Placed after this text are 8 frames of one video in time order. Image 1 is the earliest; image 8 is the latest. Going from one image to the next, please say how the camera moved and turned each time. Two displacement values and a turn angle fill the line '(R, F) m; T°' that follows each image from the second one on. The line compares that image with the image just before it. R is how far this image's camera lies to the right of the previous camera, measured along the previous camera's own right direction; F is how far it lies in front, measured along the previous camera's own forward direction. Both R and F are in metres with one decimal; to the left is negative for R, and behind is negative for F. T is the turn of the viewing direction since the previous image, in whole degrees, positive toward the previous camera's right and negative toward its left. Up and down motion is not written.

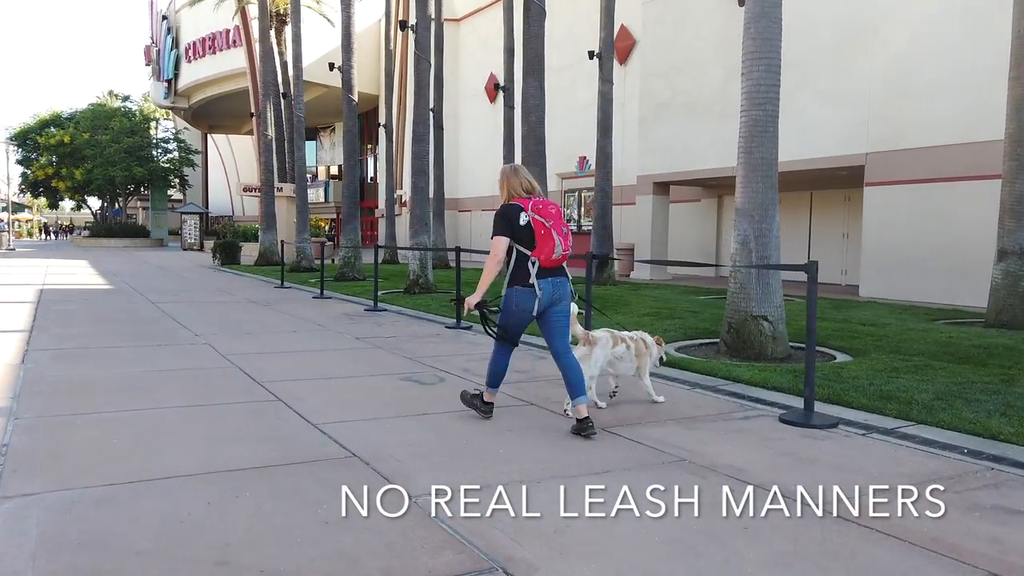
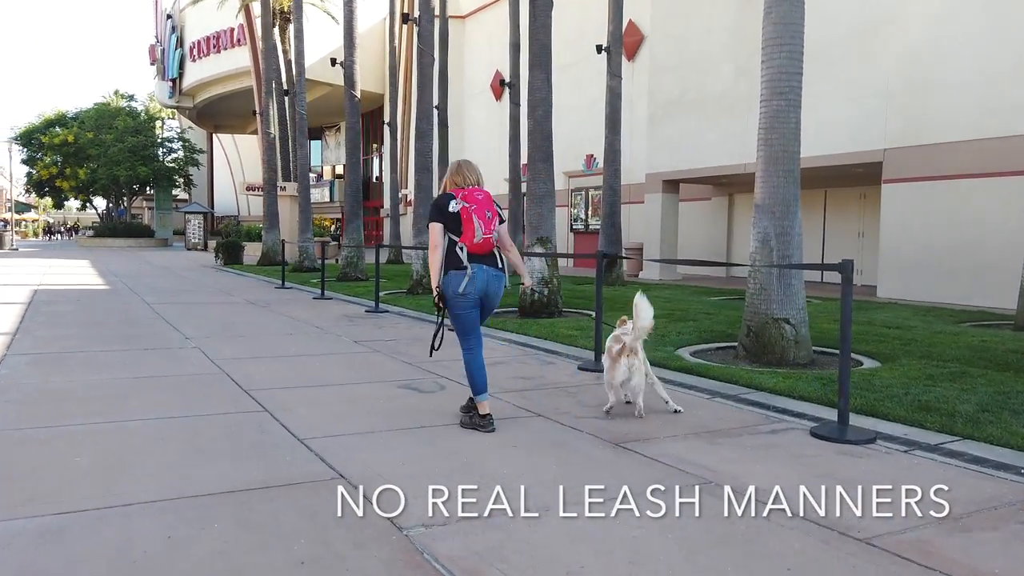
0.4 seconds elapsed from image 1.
(0.0, +0.5) m; 0°
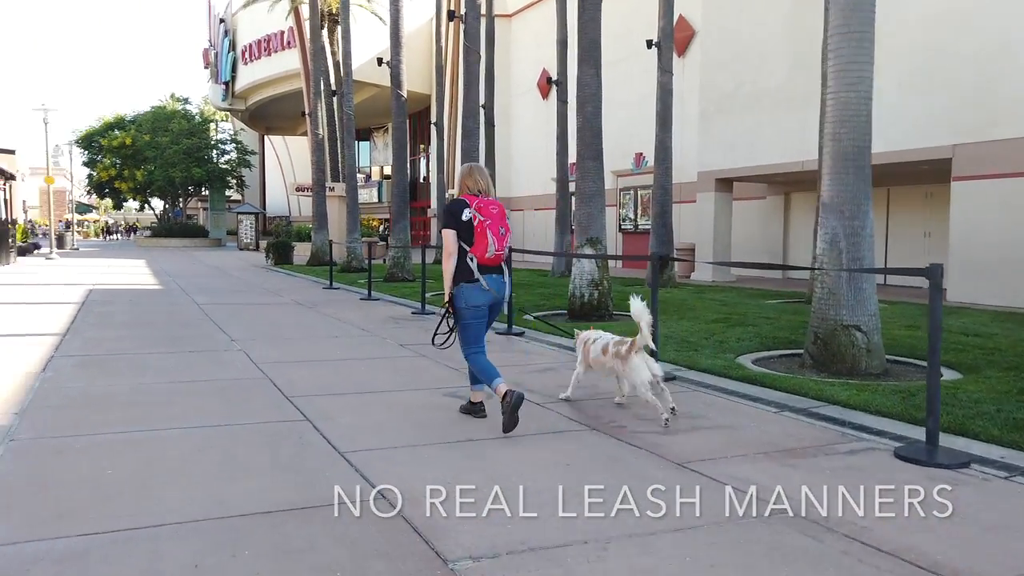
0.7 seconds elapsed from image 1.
(-0.1, +0.4) m; -3°
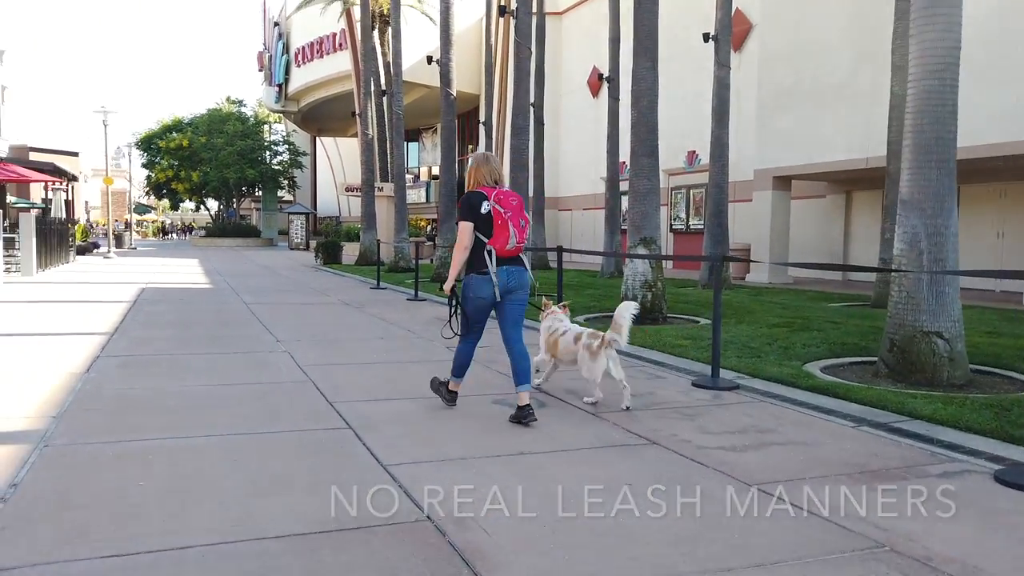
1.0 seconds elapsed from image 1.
(-0.1, +0.4) m; -4°
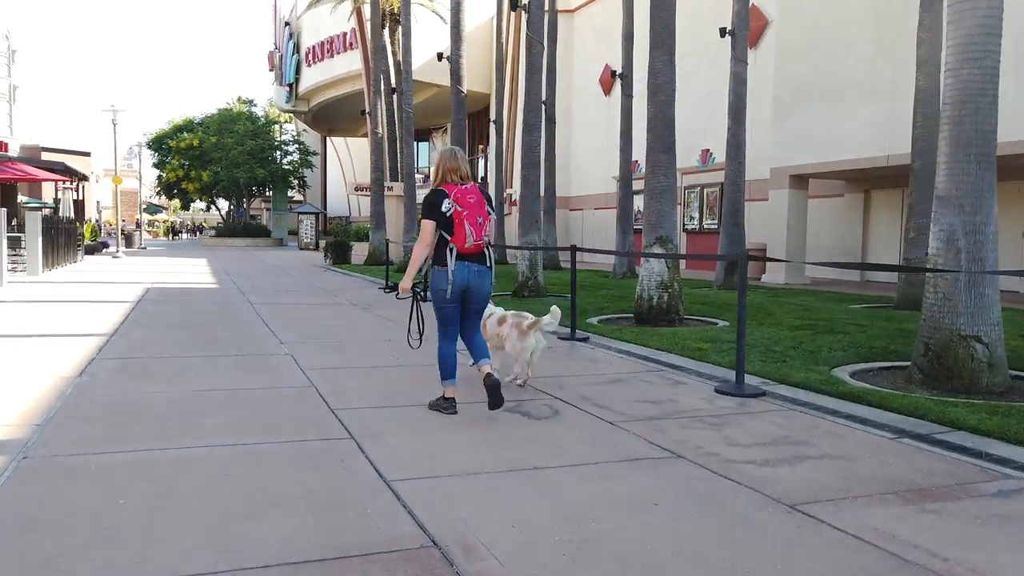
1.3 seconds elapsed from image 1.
(0.0, +0.4) m; -1°
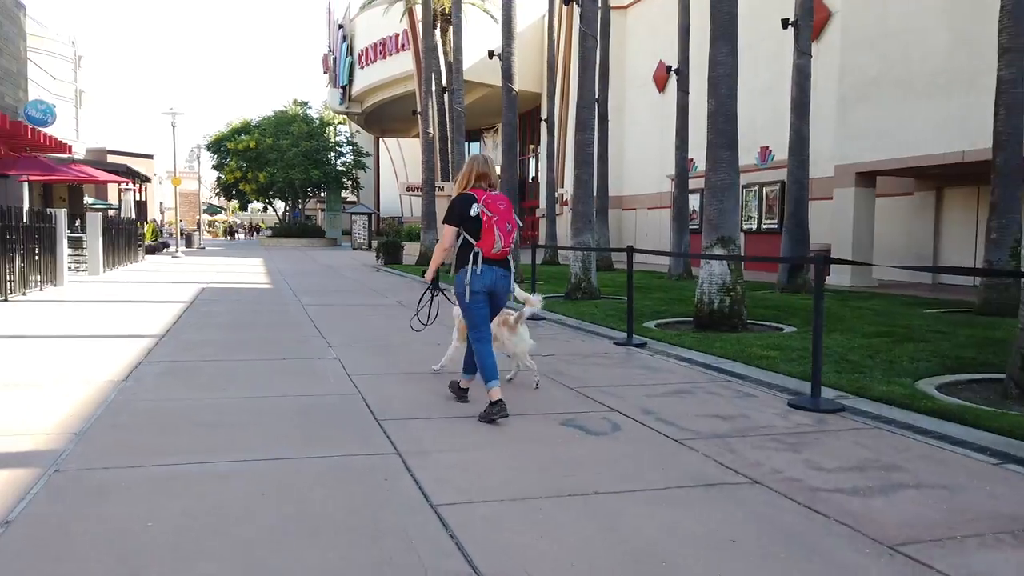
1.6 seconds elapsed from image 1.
(0.0, +0.4) m; -4°
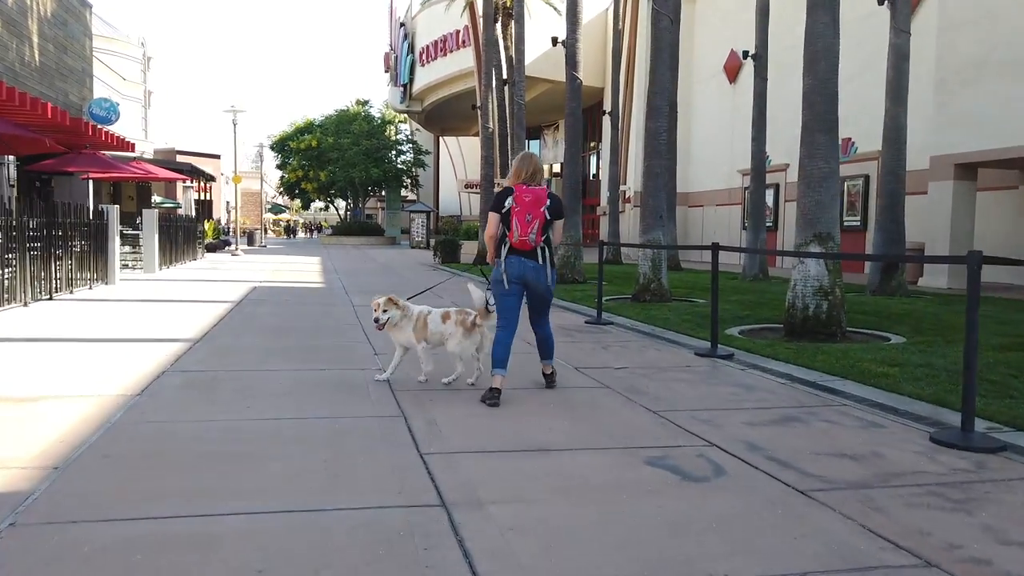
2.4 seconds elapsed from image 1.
(-0.1, +1.1) m; -4°
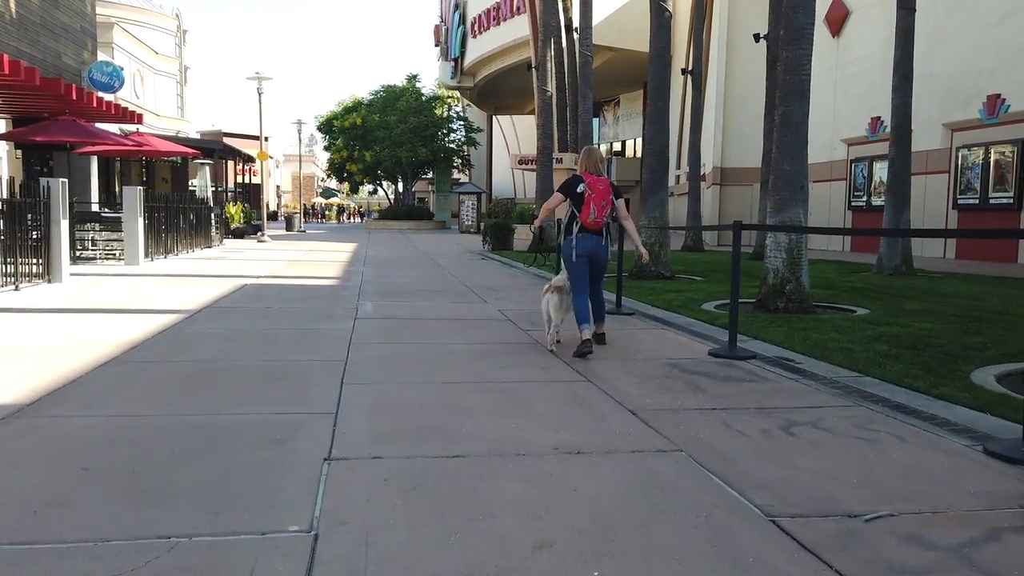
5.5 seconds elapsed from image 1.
(-0.2, +4.3) m; -4°
